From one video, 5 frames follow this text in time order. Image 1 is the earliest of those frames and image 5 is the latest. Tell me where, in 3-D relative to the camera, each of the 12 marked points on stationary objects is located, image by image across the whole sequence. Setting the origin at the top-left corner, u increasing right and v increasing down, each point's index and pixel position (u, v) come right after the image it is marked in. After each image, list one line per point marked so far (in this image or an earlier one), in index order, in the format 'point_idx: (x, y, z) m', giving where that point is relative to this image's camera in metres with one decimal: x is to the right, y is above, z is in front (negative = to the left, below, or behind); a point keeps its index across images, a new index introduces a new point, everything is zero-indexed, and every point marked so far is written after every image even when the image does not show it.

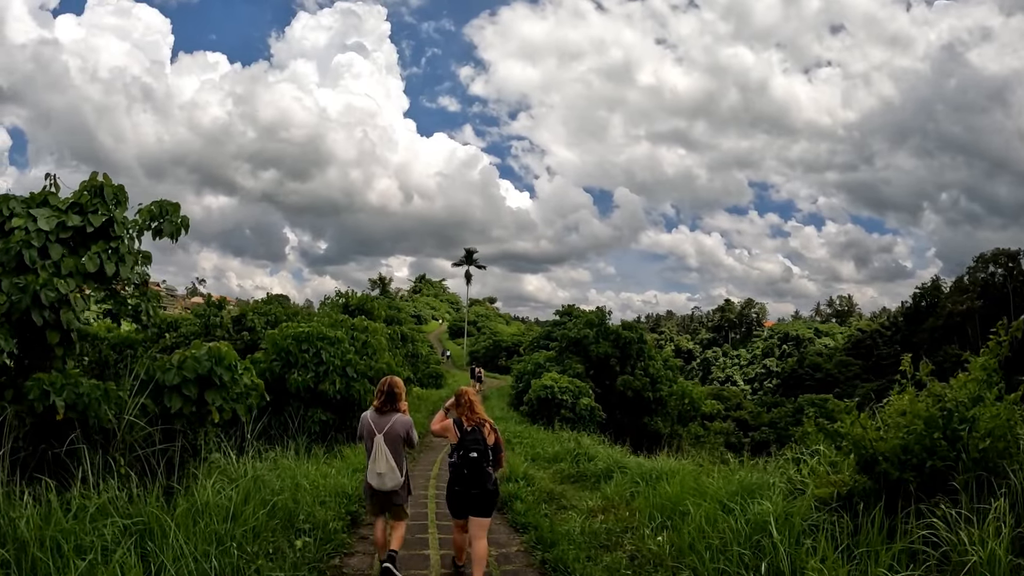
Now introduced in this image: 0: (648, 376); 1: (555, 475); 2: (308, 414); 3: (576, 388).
0: (+4.3, -2.7, +19.1) m
1: (+0.6, -2.6, +8.6) m
2: (-3.3, -2.0, +9.9) m
3: (+1.7, -2.5, +15.0) m
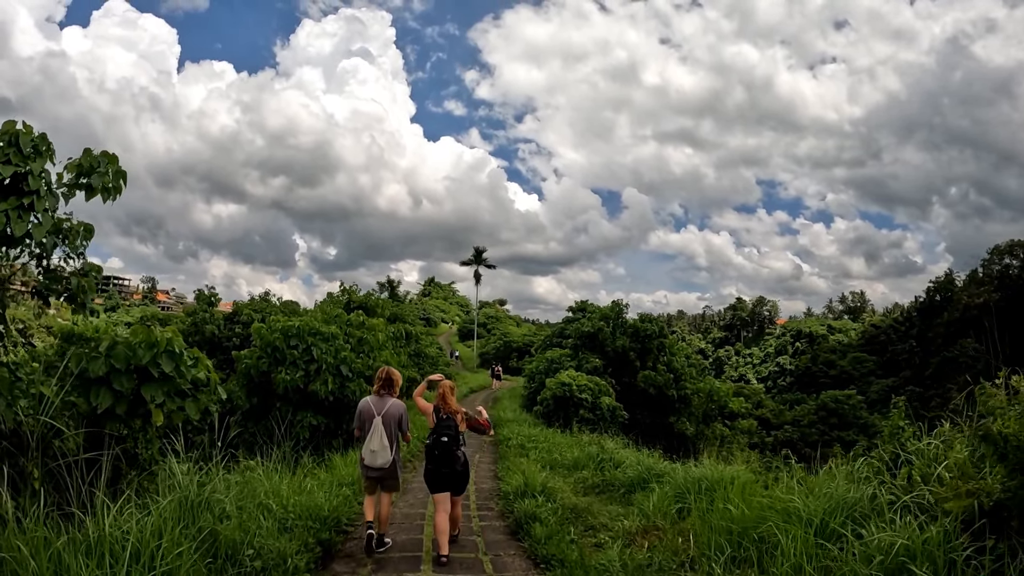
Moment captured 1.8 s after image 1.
0: (+4.7, -2.4, +17.9) m
1: (+0.8, -2.4, +7.4) m
2: (-3.1, -1.9, +8.8) m
3: (+2.0, -2.2, +13.8) m
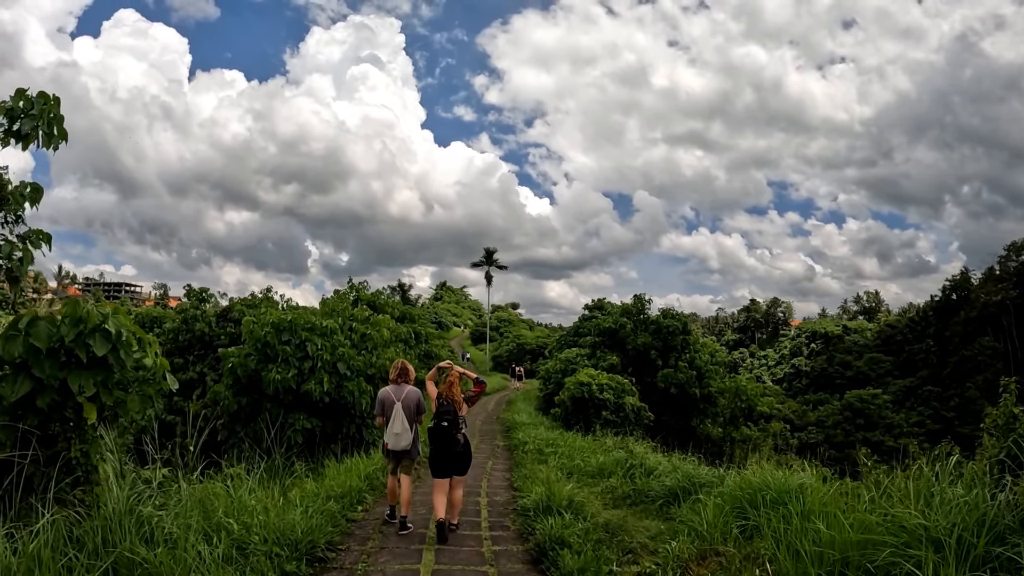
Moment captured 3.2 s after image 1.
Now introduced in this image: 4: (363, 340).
0: (+5.1, -2.3, +16.9) m
1: (+1.0, -2.2, +6.5) m
2: (-2.9, -1.7, +7.9) m
3: (+2.3, -2.1, +12.8) m
4: (-2.4, -0.8, +9.7) m
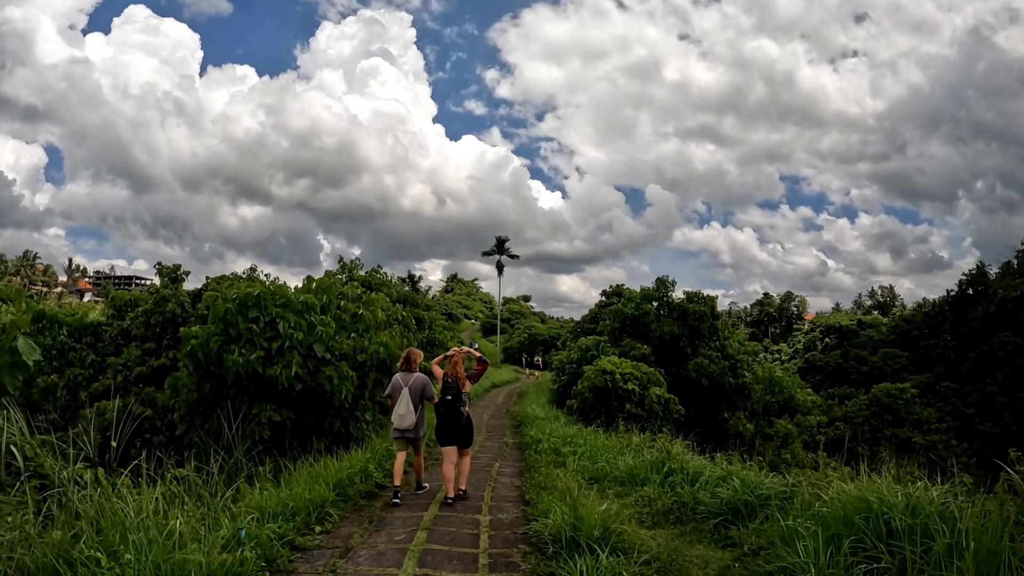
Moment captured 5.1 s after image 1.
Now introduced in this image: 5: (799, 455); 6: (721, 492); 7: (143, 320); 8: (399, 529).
0: (+5.4, -1.8, +15.4) m
1: (+1.1, -1.8, +5.1) m
2: (-2.8, -1.4, +6.6) m
3: (+2.5, -1.6, +11.4) m
4: (-2.2, -0.4, +8.3) m
5: (+5.4, -3.2, +11.5) m
6: (+1.7, -1.6, +4.8) m
7: (-6.0, -0.5, +9.9) m
8: (-0.8, -1.7, +3.9) m
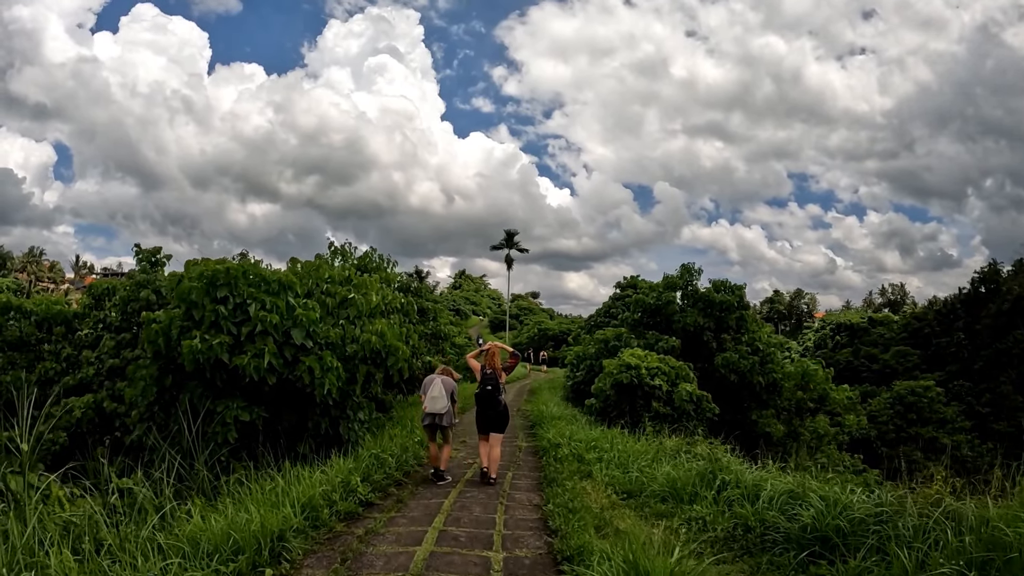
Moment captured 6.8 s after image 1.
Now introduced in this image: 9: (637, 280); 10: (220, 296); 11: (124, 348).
0: (+5.6, -1.5, +14.2) m
1: (+1.2, -1.6, +4.0) m
2: (-2.6, -1.1, +5.5) m
3: (+2.7, -1.4, +10.3) m
4: (-2.0, -0.2, +7.2) m
5: (+5.6, -2.9, +10.3) m
6: (+1.8, -1.4, +3.7) m
7: (-5.8, -0.3, +8.8) m
8: (-0.7, -1.4, +2.8) m
9: (+3.9, +0.3, +19.2) m
10: (-2.8, -0.1, +5.7) m
11: (-5.6, -0.9, +8.6) m
